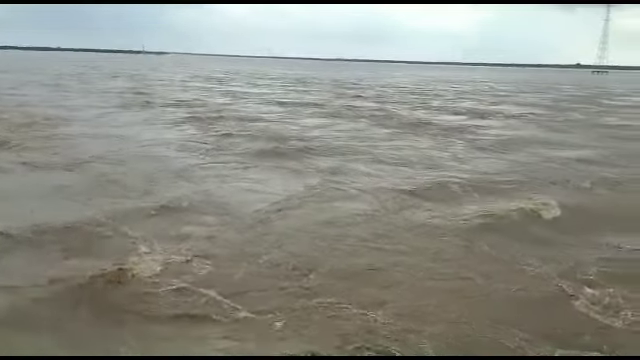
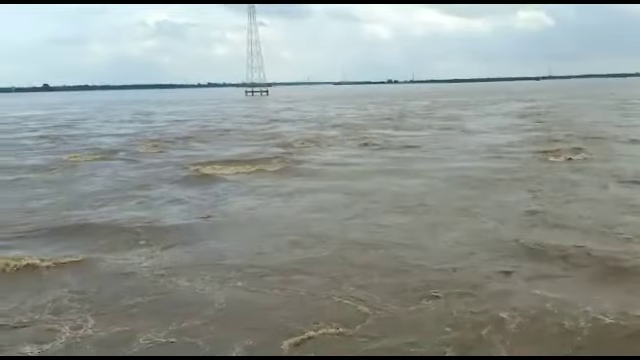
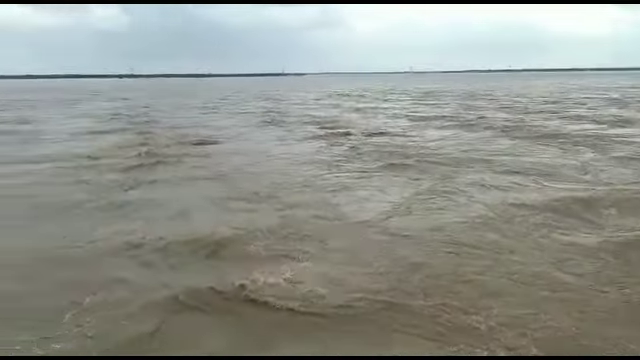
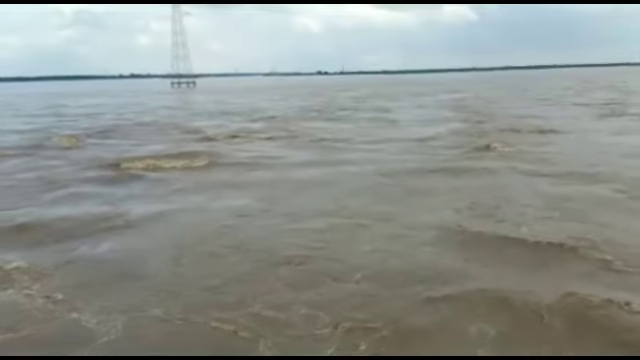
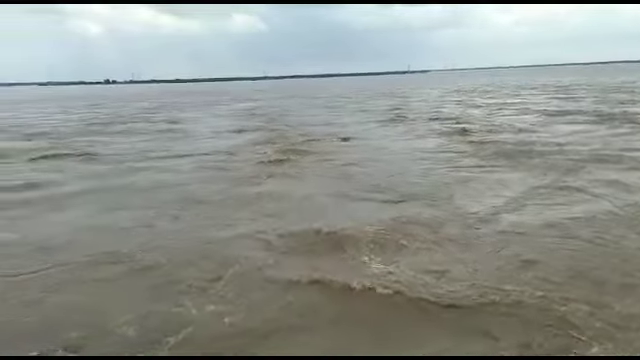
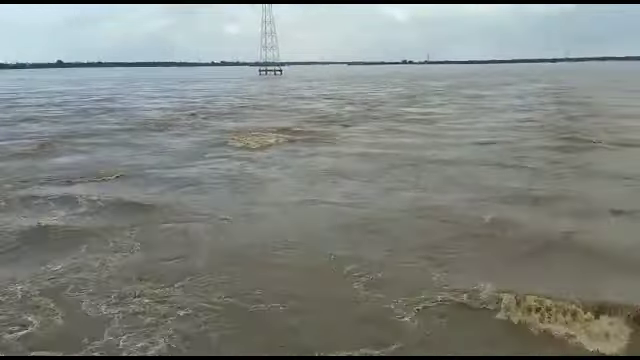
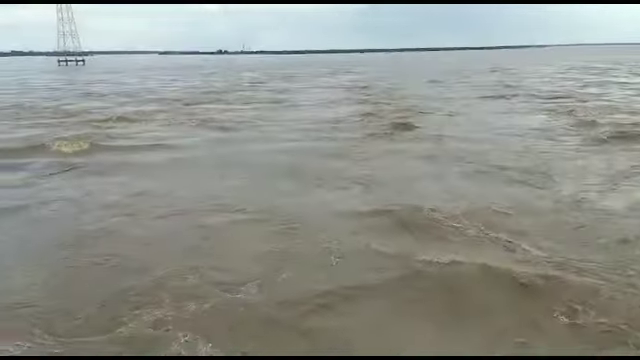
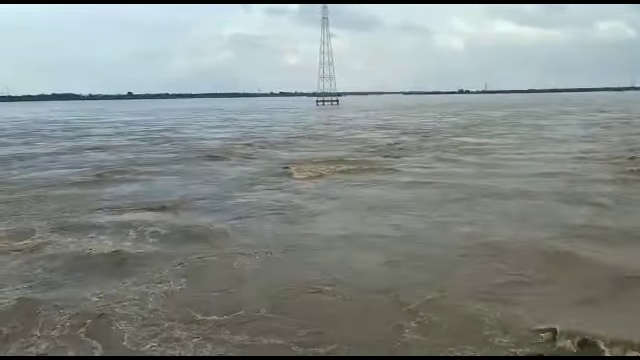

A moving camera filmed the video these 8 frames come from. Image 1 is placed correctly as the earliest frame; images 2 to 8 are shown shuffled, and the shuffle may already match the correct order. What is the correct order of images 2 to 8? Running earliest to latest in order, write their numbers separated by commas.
3, 5, 7, 4, 2, 8, 6
